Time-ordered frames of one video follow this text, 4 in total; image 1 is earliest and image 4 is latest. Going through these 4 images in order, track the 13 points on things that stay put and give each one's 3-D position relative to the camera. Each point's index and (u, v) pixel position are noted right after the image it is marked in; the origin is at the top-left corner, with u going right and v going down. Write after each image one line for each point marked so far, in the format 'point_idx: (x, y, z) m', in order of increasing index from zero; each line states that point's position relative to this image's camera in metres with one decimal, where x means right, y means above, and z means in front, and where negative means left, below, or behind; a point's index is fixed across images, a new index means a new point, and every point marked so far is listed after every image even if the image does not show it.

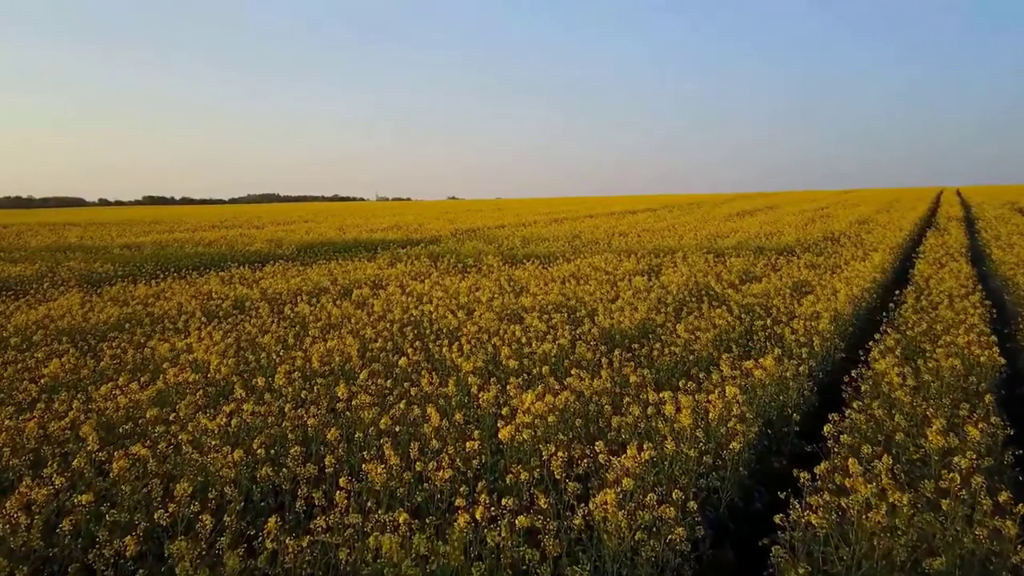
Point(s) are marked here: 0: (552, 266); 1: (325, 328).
0: (+1.1, +0.6, +16.2) m
1: (-2.9, -0.7, +9.5) m
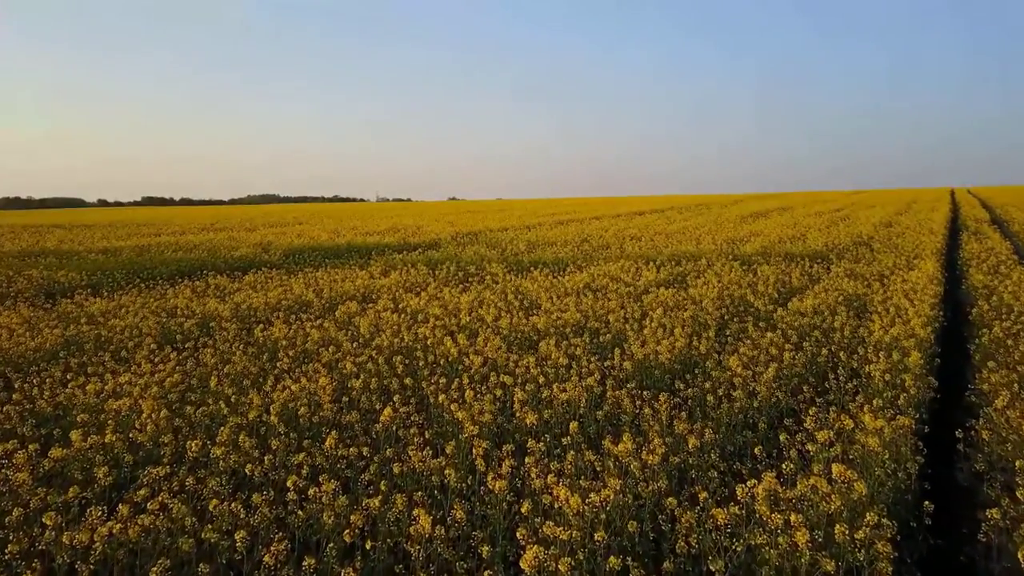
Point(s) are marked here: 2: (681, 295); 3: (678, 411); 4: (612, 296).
0: (+1.2, +0.3, +14.6) m
1: (-2.7, -0.9, +7.9) m
2: (+3.1, -0.1, +11.4) m
3: (+1.6, -1.2, +5.9) m
4: (+1.8, -0.1, +11.4) m
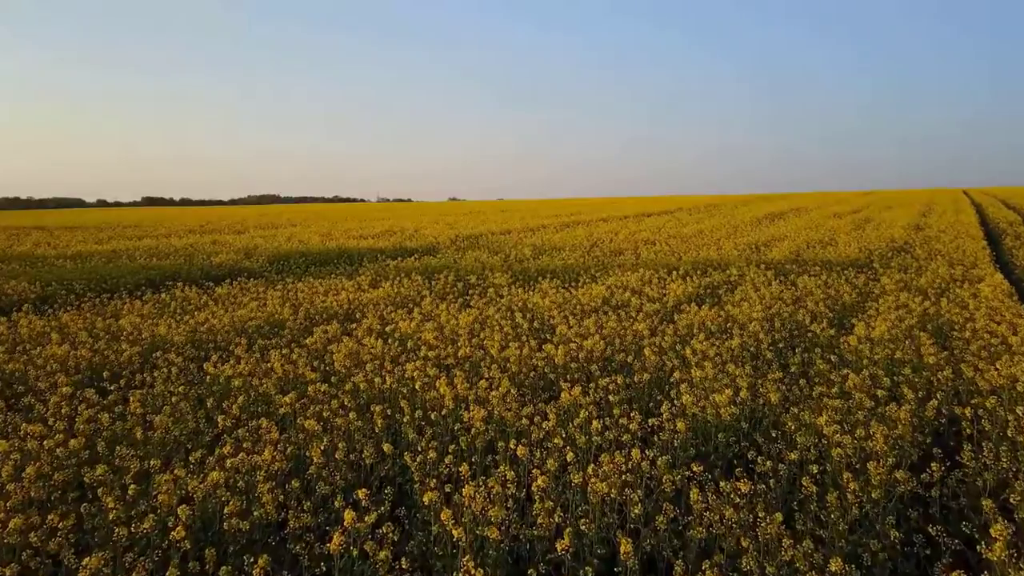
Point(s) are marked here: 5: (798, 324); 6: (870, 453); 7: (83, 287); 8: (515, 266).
0: (+1.3, 0.0, +12.8) m
1: (-2.6, -1.2, +6.2) m
2: (+3.2, -0.4, +9.6) m
3: (+1.7, -1.5, +4.1) m
4: (+2.0, -0.4, +9.6) m
5: (+4.3, -0.5, +9.3) m
6: (+2.8, -1.3, +4.9) m
7: (-9.9, 0.0, +14.2) m
8: (+0.1, +0.5, +15.7) m
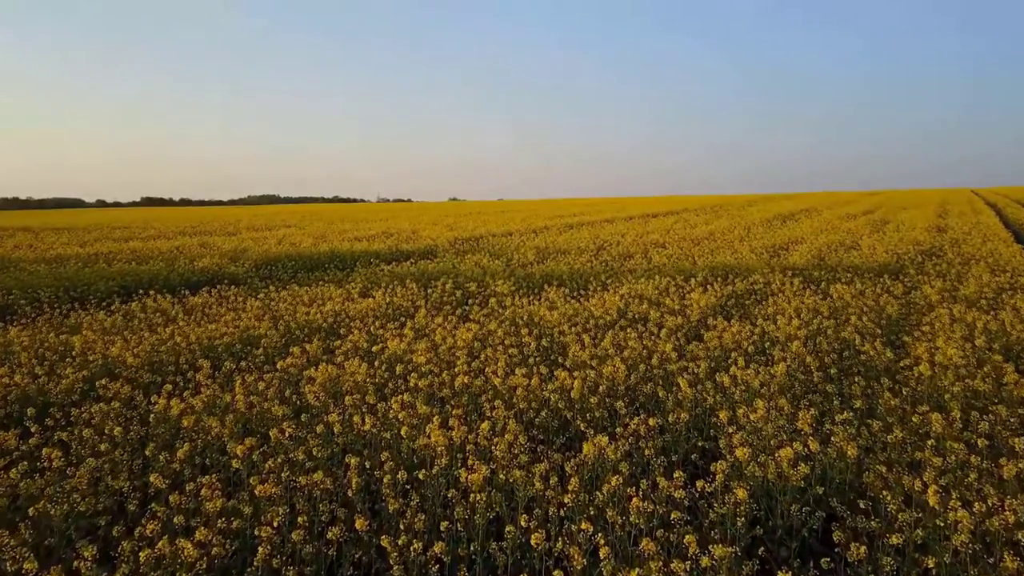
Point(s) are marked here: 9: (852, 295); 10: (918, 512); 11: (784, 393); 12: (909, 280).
0: (+1.4, -0.2, +11.6) m
1: (-2.5, -1.4, +5.0) m
2: (+3.3, -0.6, +8.4) m
3: (+1.8, -1.6, +2.9) m
4: (+2.0, -0.6, +8.4) m
5: (+4.4, -0.7, +8.1) m
6: (+2.9, -1.5, +3.7) m
7: (-9.8, -0.2, +13.0) m
8: (+0.1, +0.4, +14.5) m
9: (+6.1, -0.1, +11.0) m
10: (+2.6, -1.4, +4.0) m
11: (+2.7, -1.0, +6.1) m
12: (+8.4, +0.2, +13.0) m
